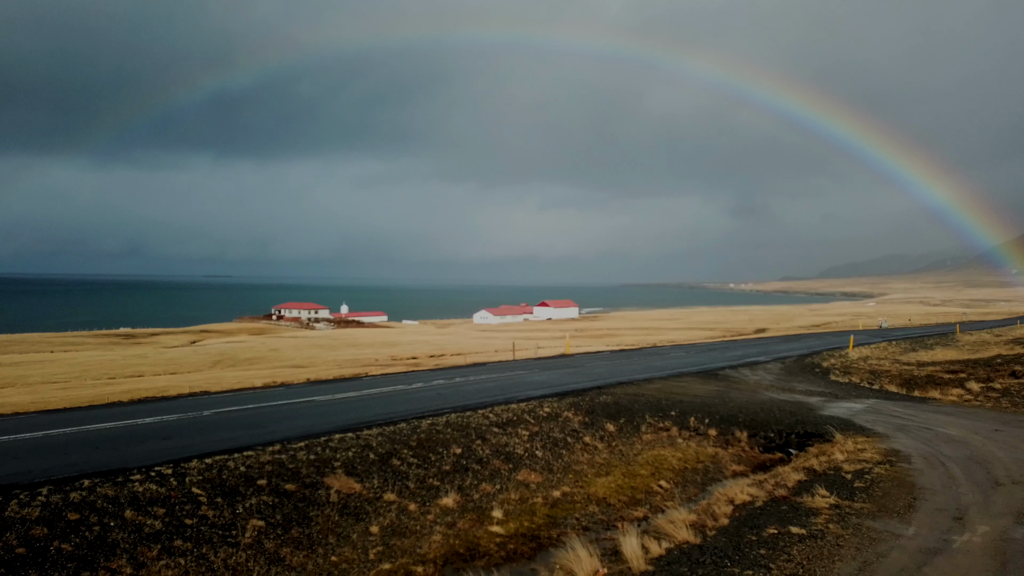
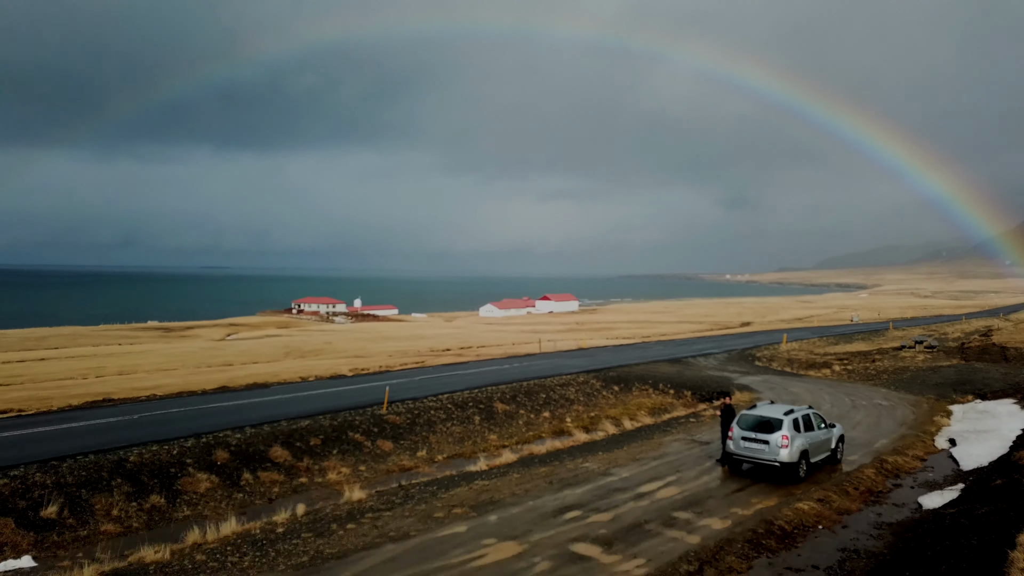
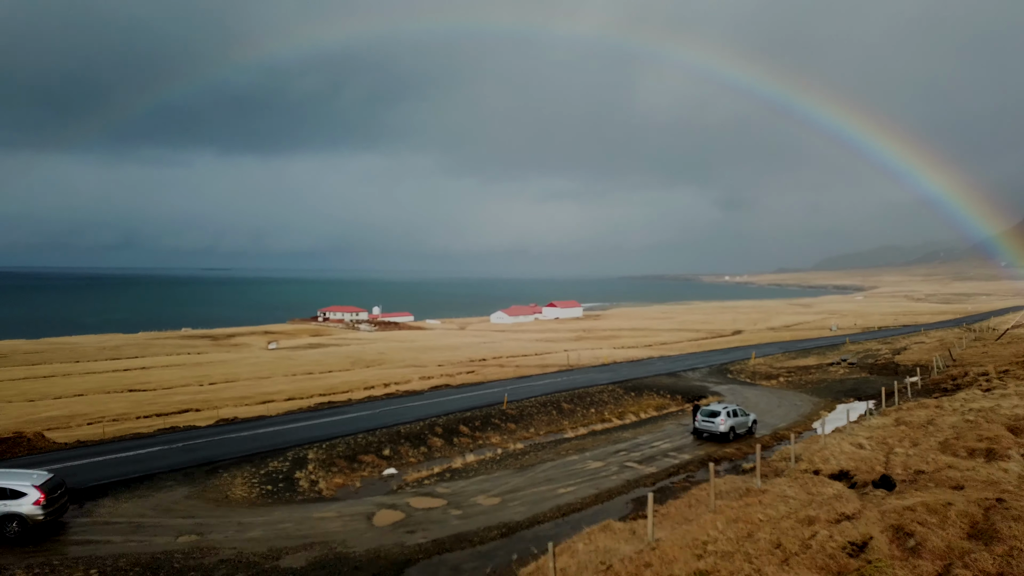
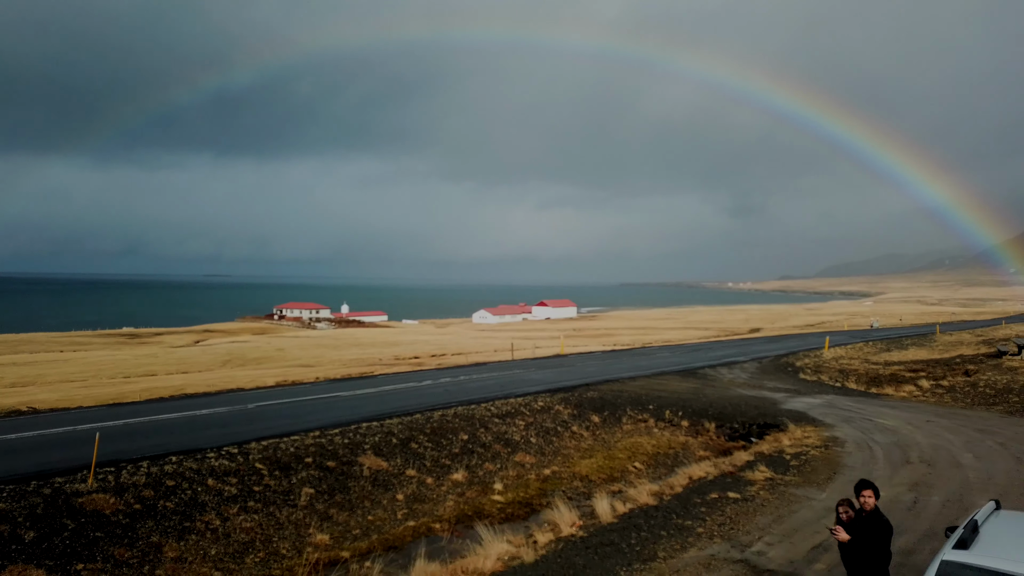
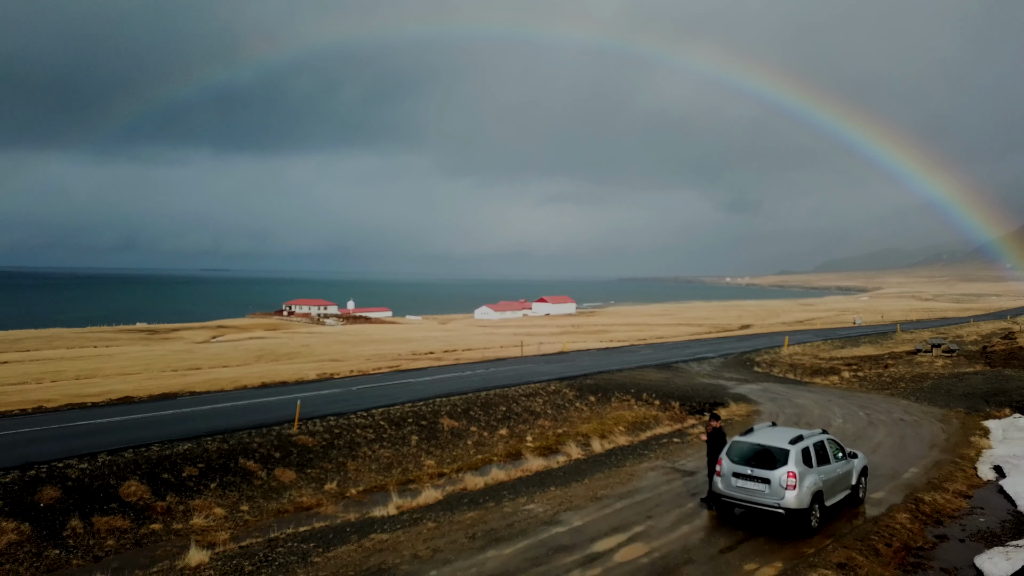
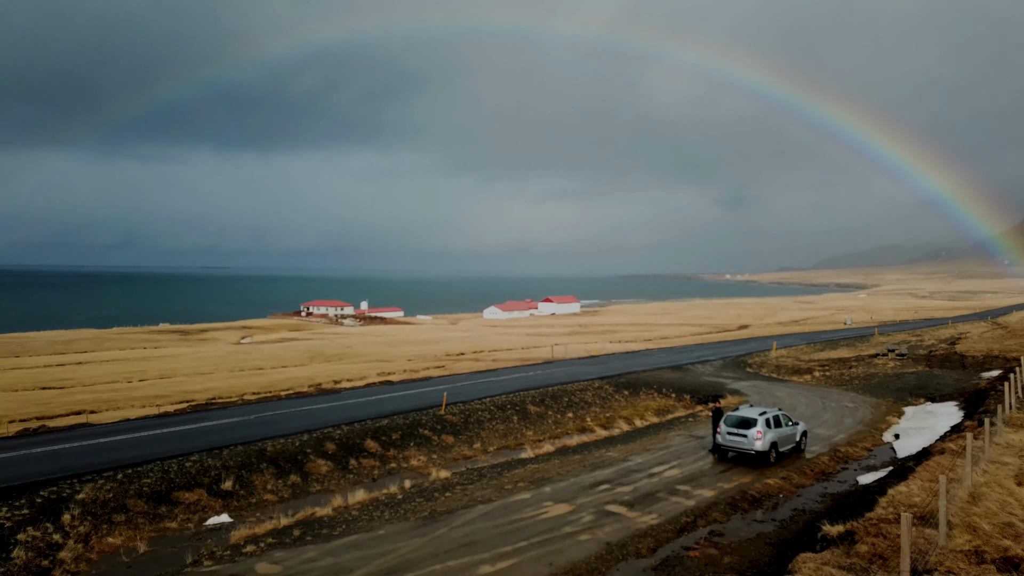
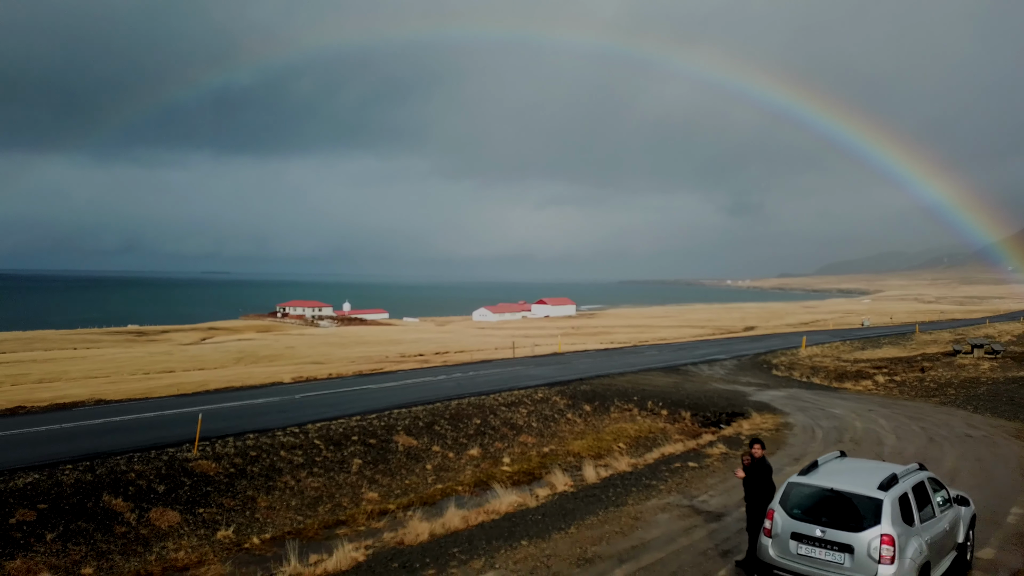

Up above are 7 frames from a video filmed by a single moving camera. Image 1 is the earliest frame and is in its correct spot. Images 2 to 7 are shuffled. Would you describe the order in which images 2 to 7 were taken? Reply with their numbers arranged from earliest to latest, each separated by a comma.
4, 7, 5, 2, 6, 3
